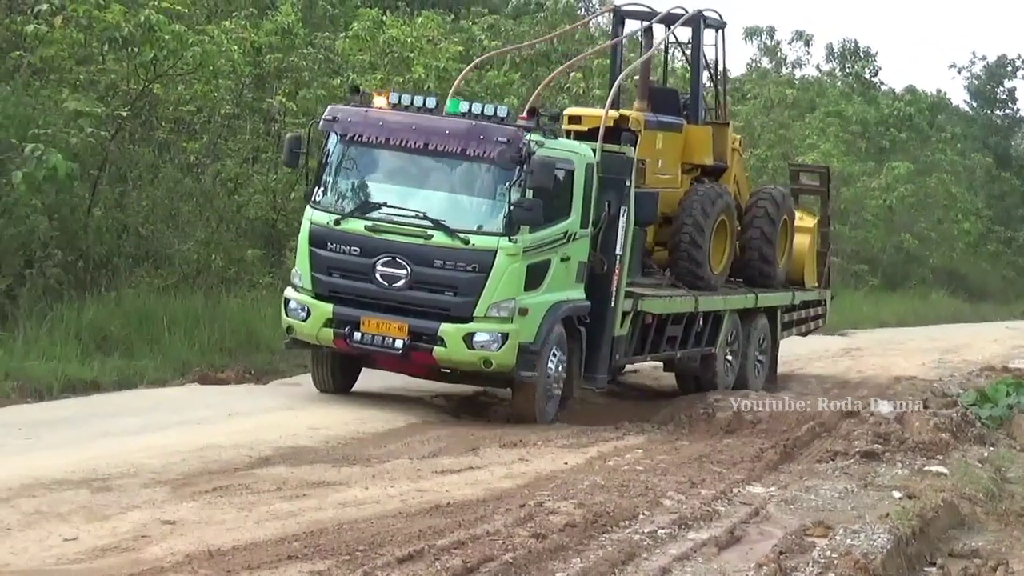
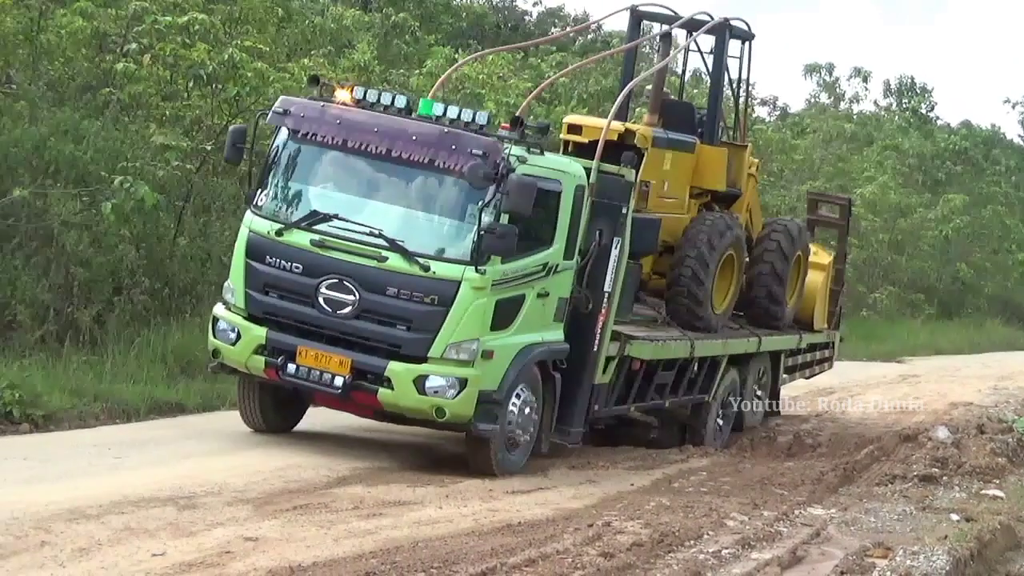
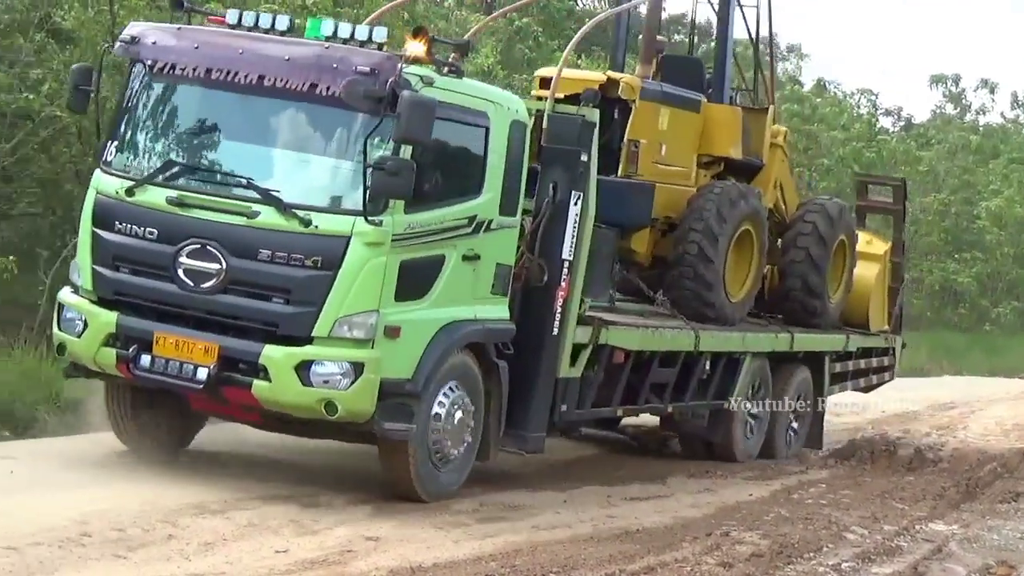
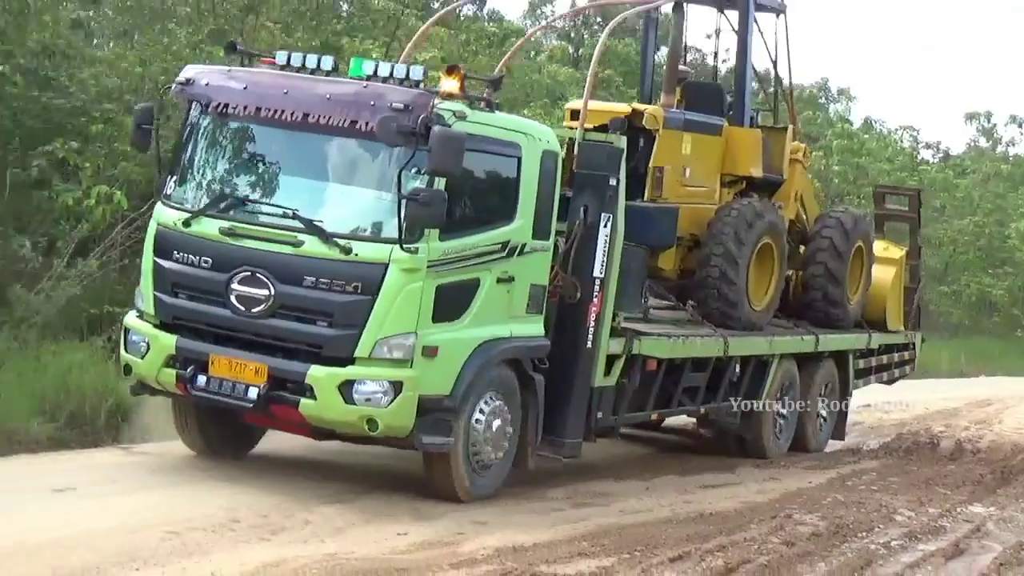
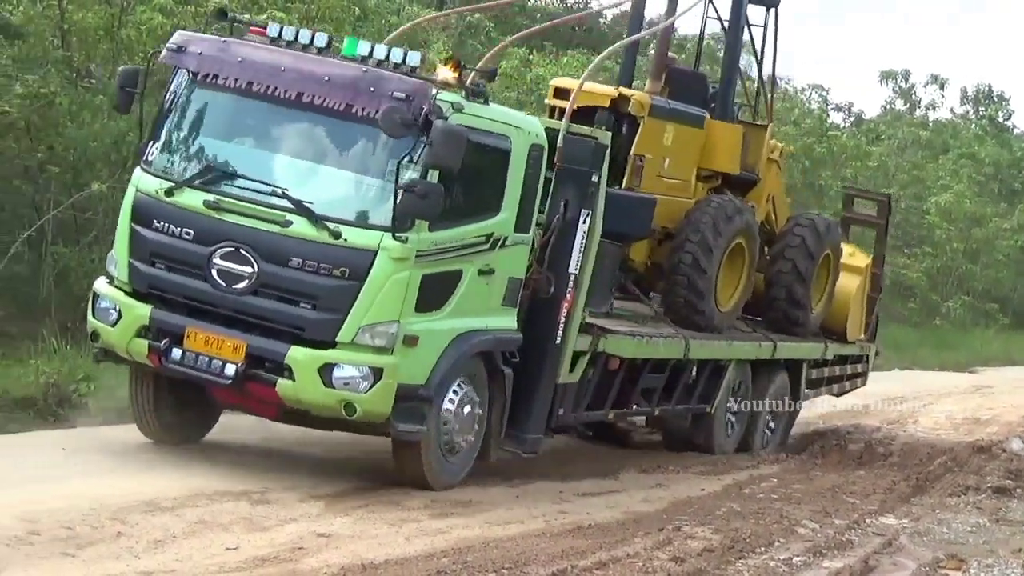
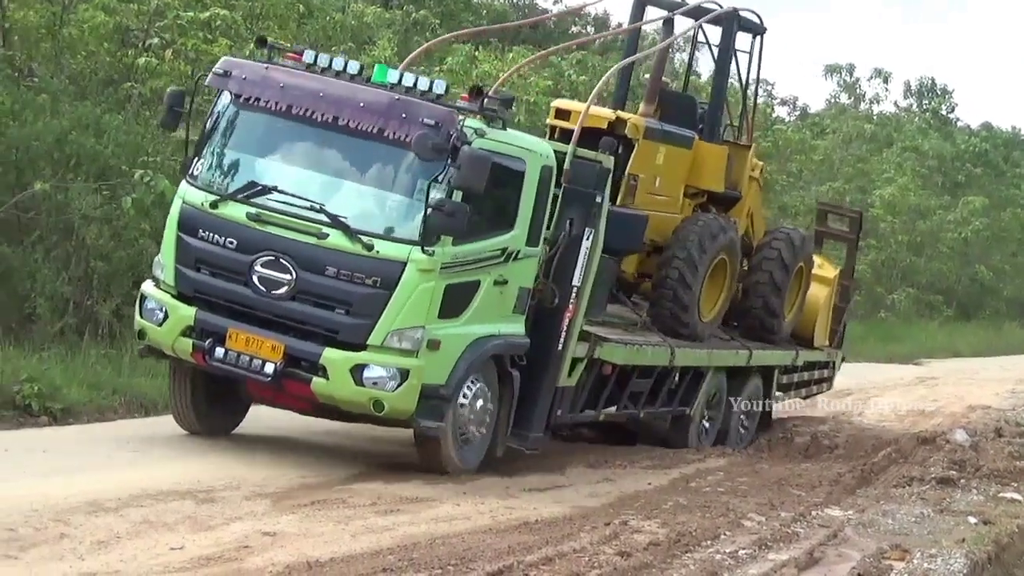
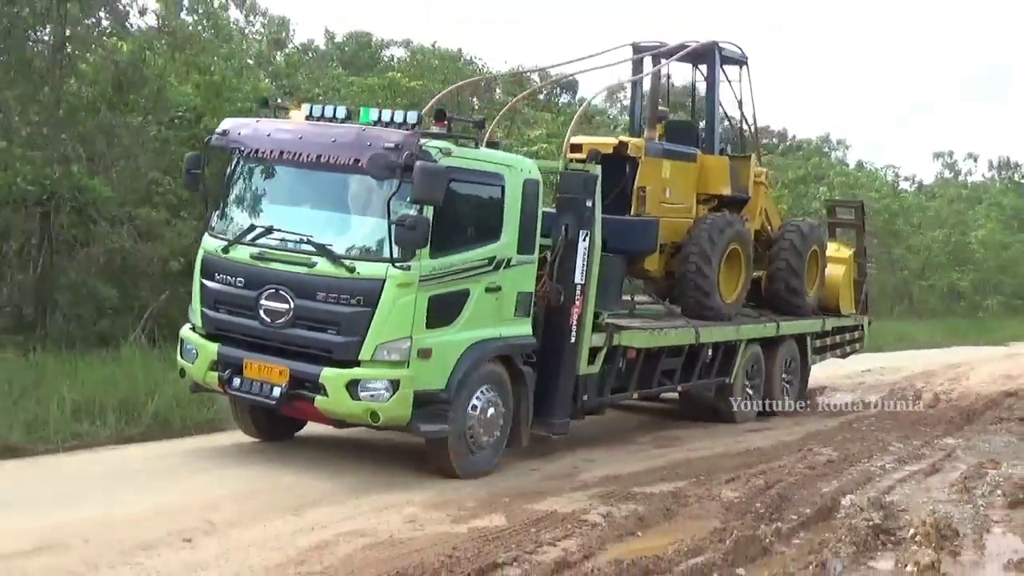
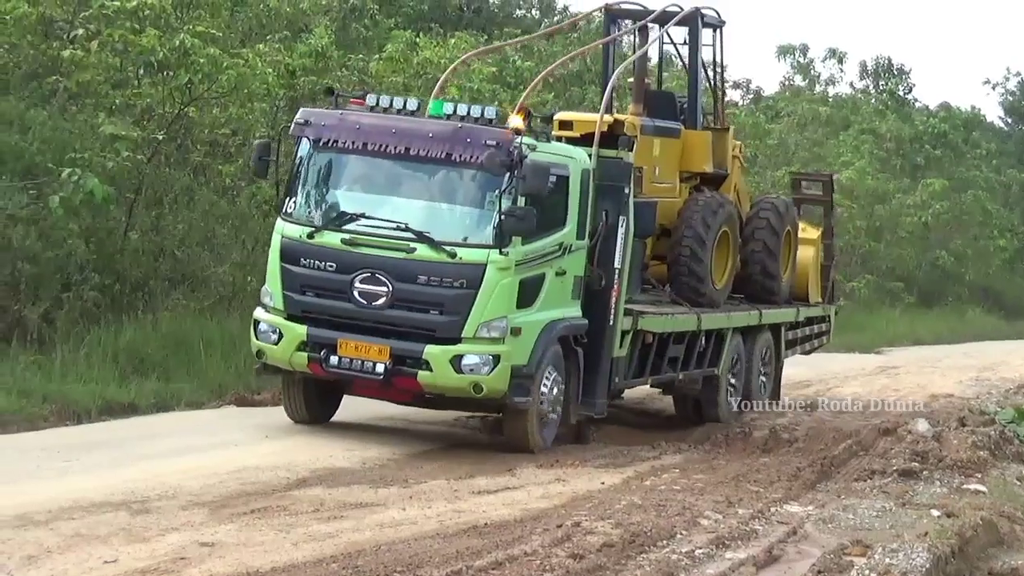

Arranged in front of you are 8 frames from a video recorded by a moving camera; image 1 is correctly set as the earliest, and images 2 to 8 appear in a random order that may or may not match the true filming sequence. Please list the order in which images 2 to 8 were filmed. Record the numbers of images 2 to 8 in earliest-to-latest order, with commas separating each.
8, 2, 6, 5, 3, 4, 7
